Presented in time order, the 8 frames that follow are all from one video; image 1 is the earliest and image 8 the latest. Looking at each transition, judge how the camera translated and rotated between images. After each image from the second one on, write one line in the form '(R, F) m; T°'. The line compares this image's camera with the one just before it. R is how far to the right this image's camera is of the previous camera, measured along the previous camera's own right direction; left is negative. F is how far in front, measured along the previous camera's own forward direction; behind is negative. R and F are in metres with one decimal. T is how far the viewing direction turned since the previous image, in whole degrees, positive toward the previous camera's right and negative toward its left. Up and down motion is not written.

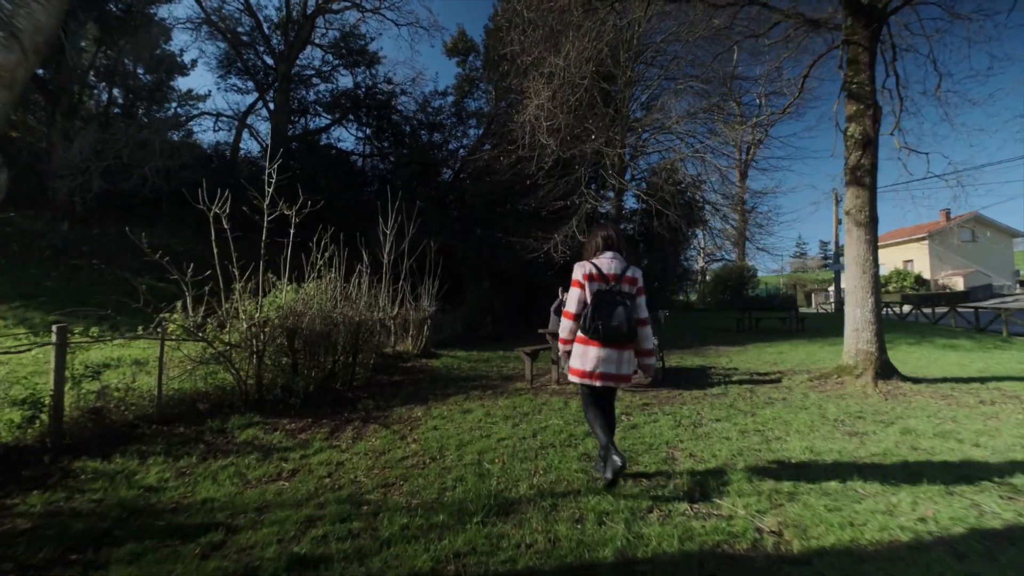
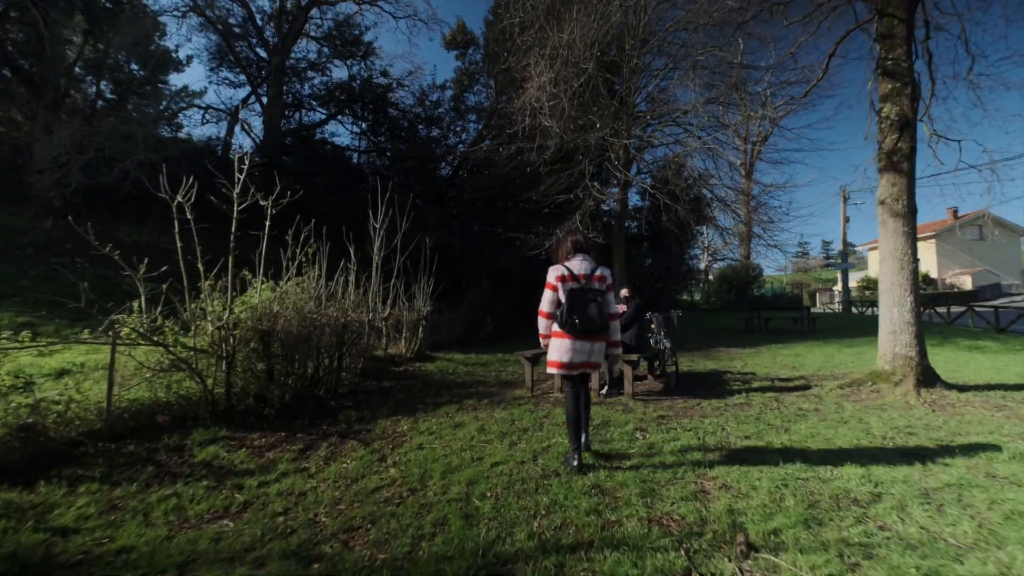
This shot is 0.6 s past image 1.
(0.0, +0.7) m; 0°
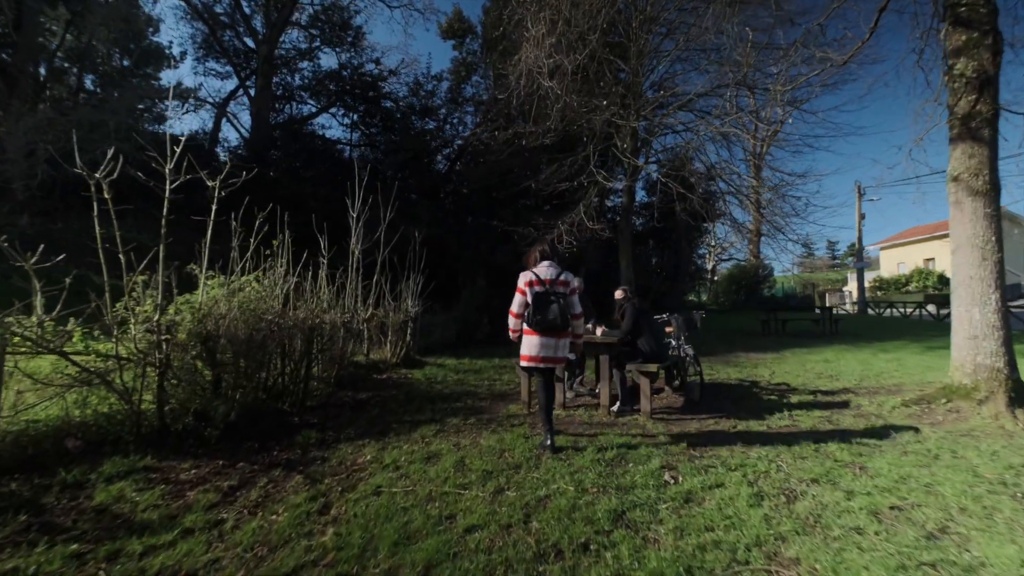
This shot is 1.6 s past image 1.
(+0.1, +1.1) m; 0°
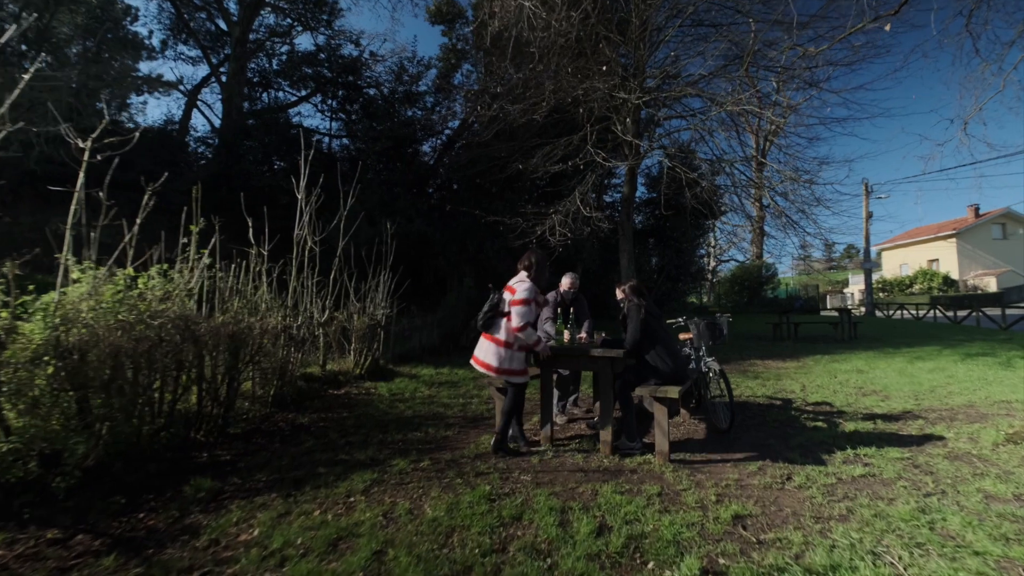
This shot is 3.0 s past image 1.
(+0.3, +1.4) m; 0°
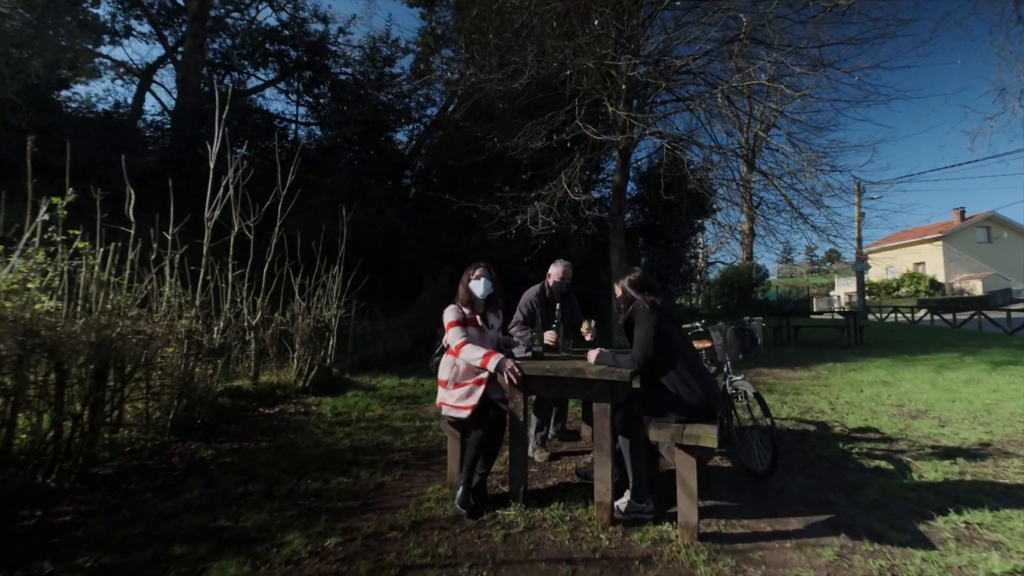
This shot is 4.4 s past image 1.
(+0.2, +1.3) m; +2°
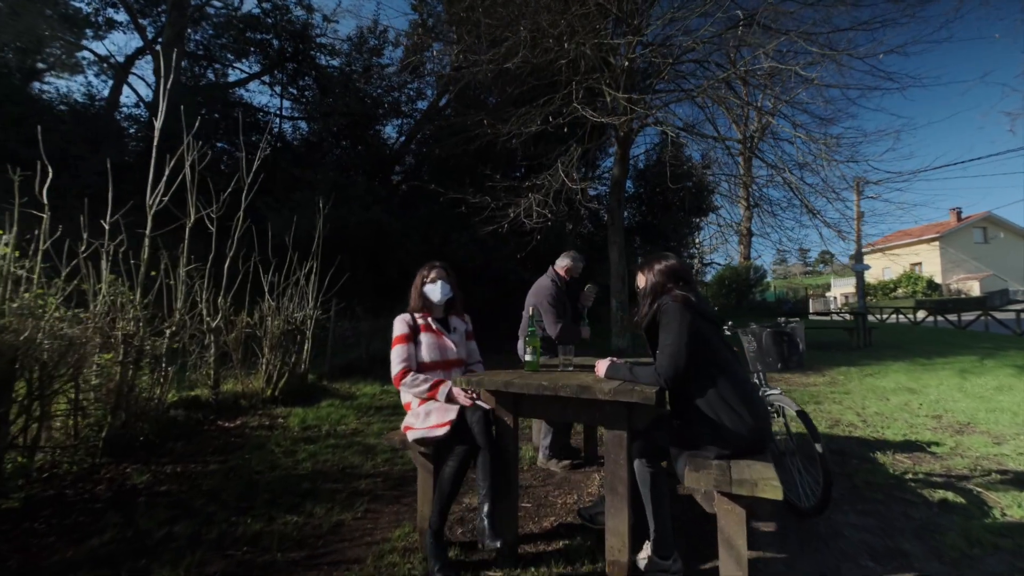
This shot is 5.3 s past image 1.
(0.0, +0.7) m; +1°
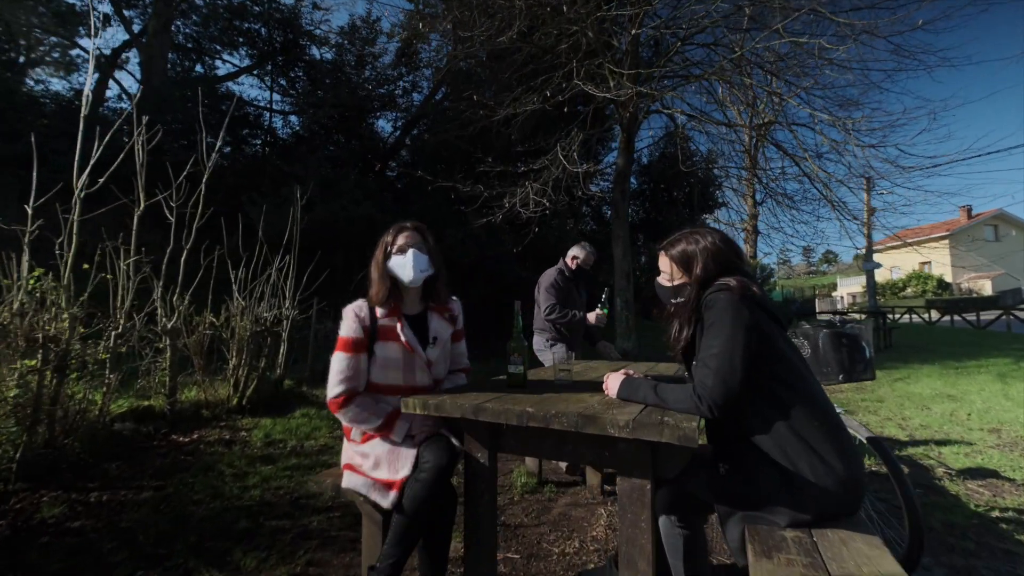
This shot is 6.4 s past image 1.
(+0.1, +0.7) m; 0°
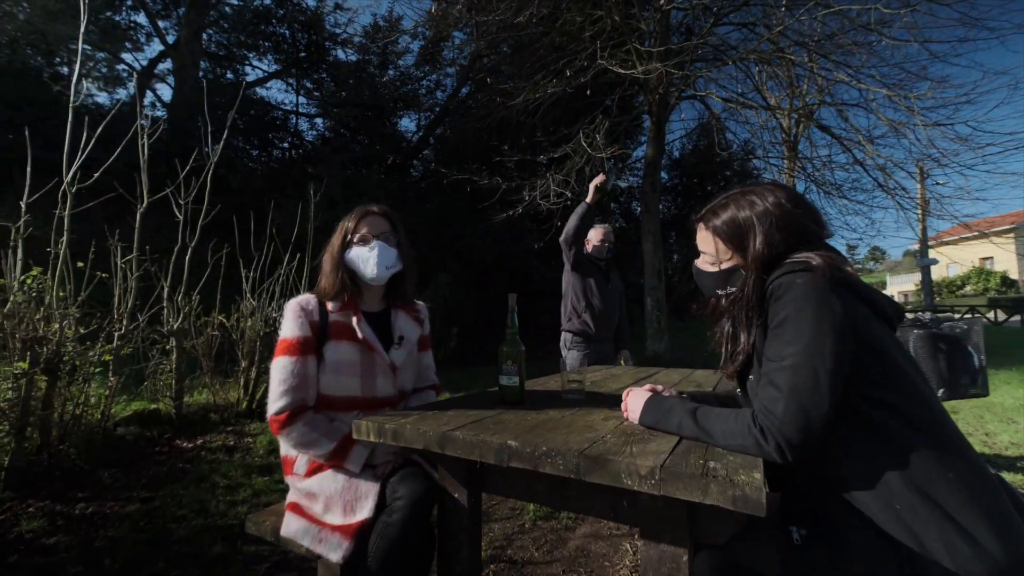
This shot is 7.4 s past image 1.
(+0.1, +0.4) m; -4°
